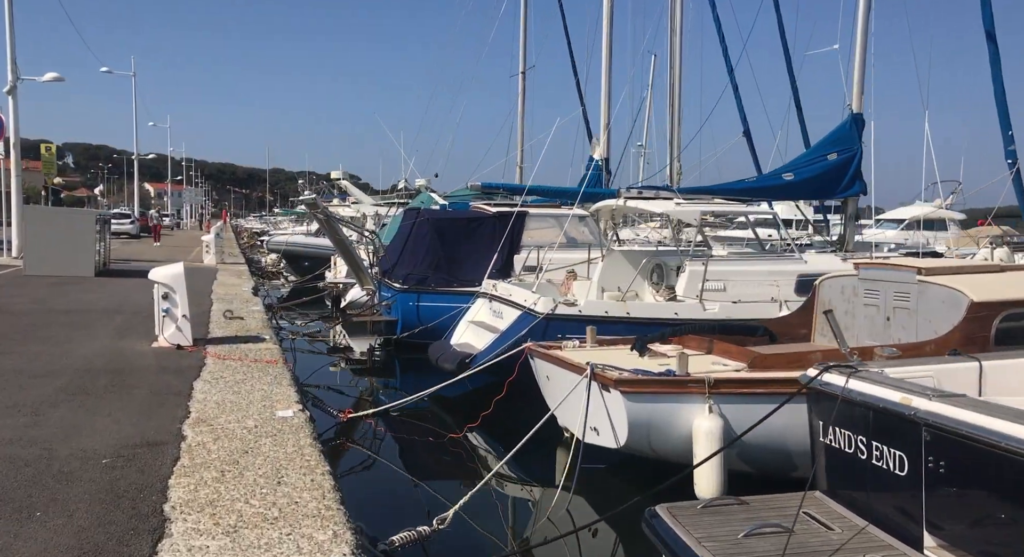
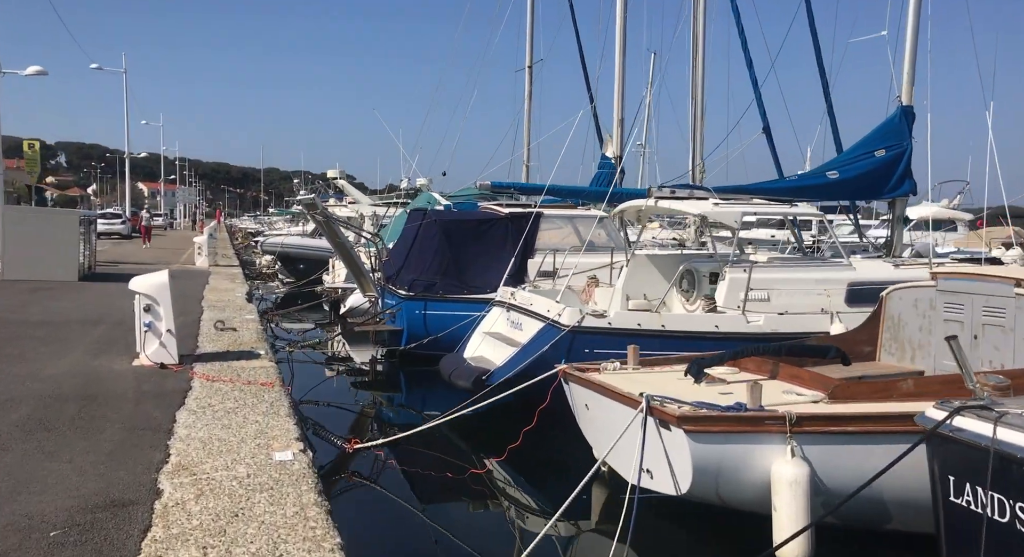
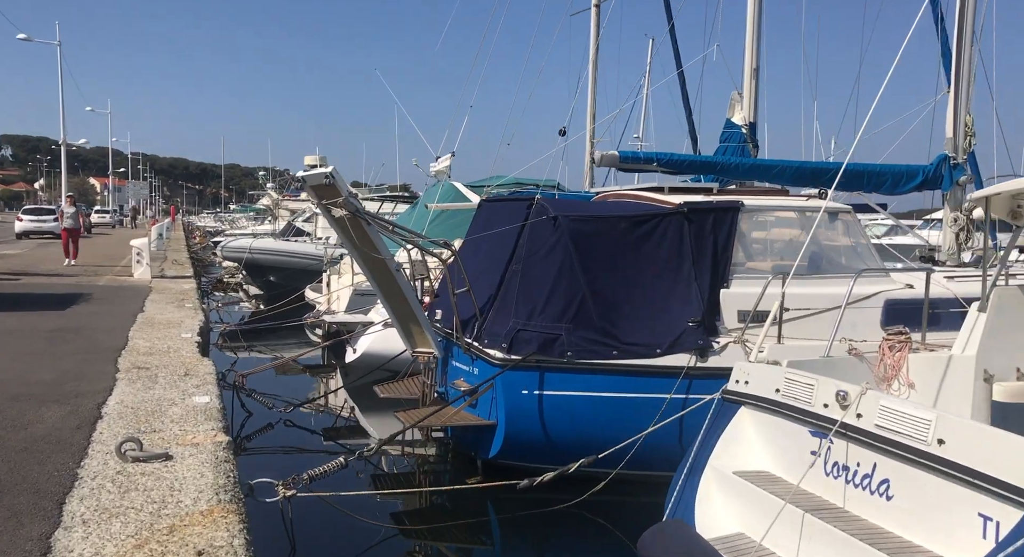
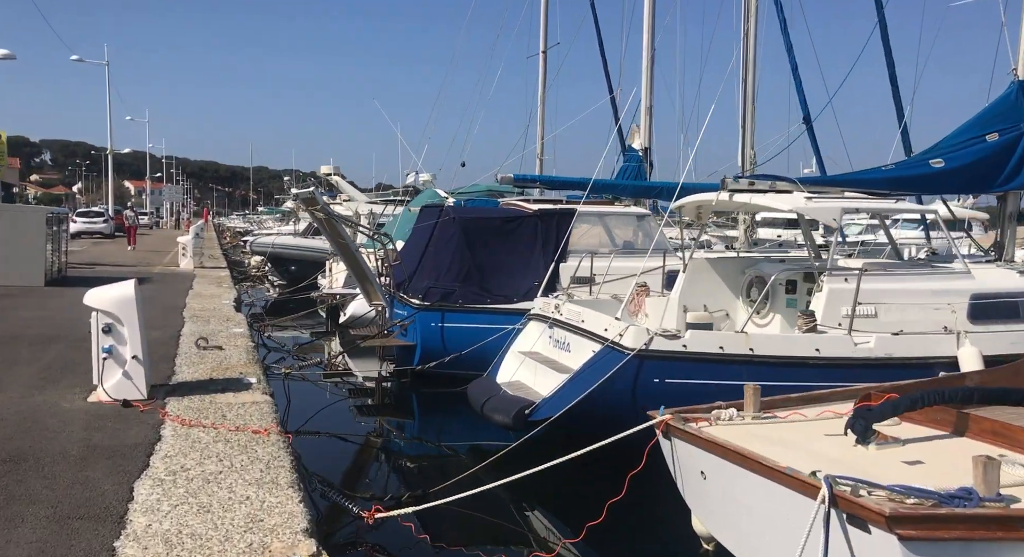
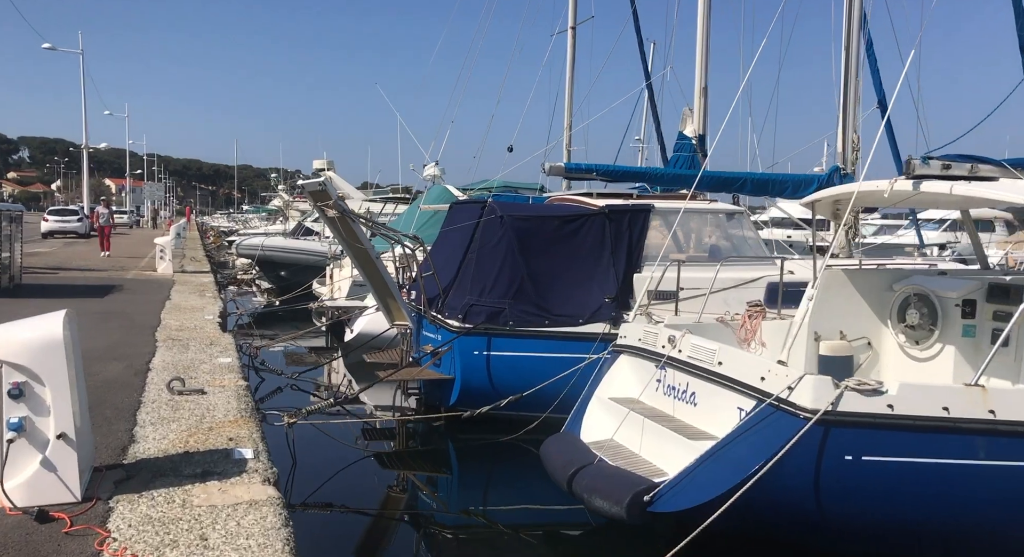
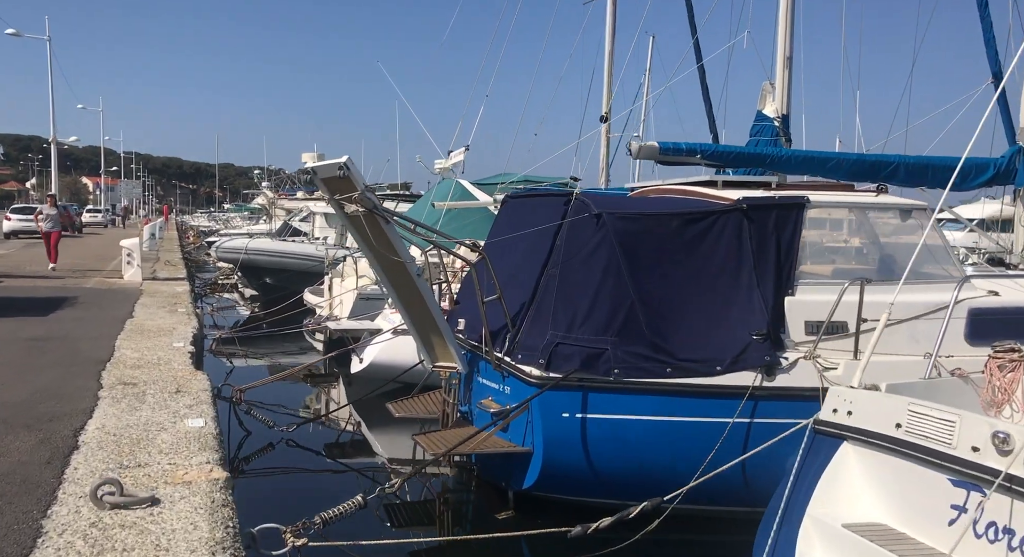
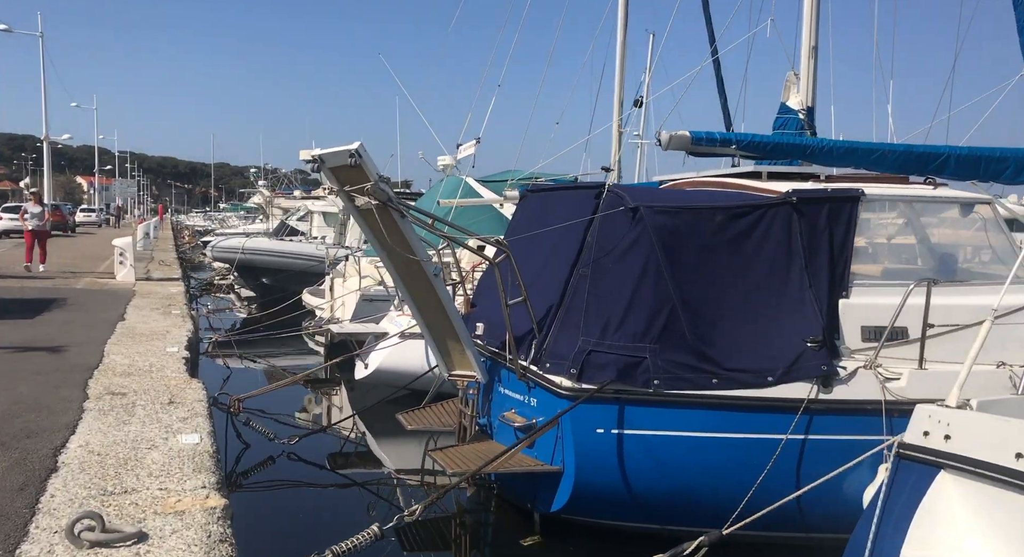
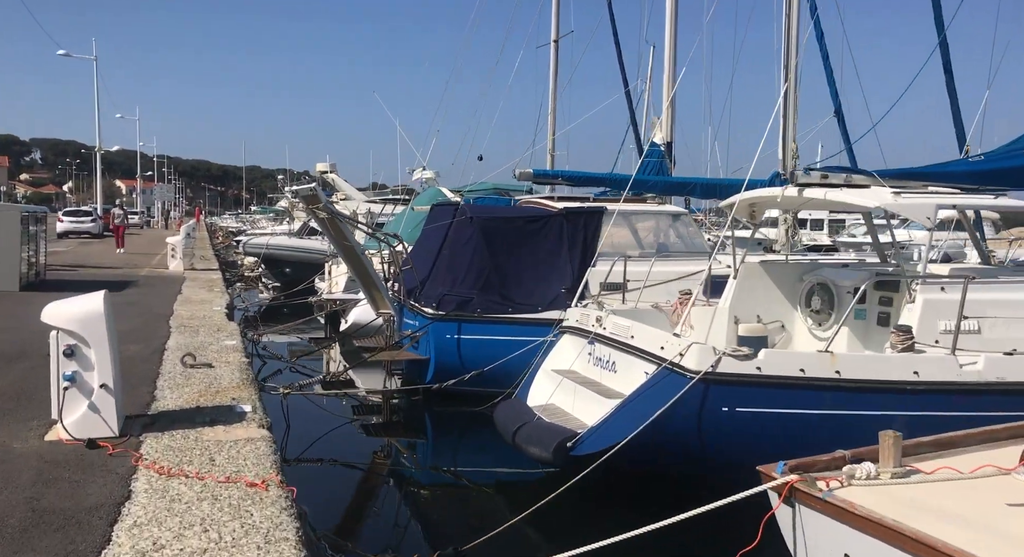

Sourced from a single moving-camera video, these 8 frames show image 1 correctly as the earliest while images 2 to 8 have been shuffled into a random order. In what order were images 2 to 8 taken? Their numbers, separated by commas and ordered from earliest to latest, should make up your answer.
2, 4, 8, 5, 3, 6, 7
